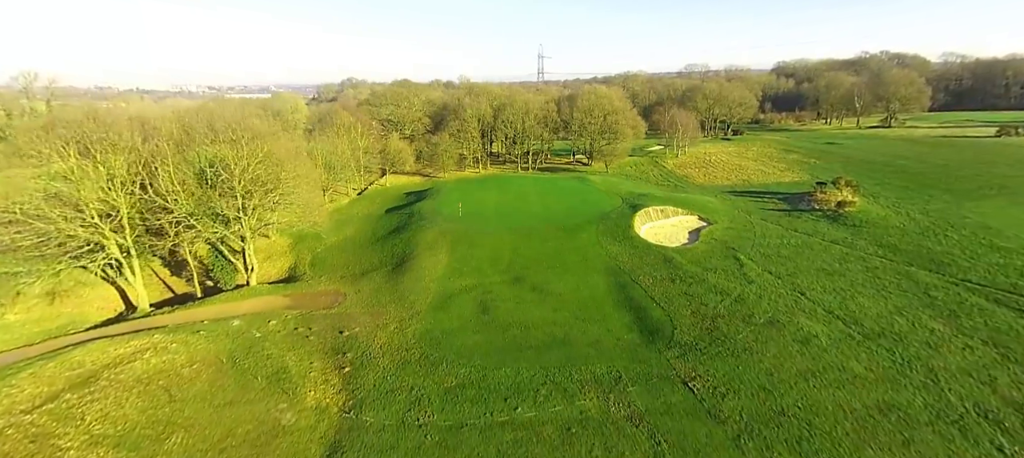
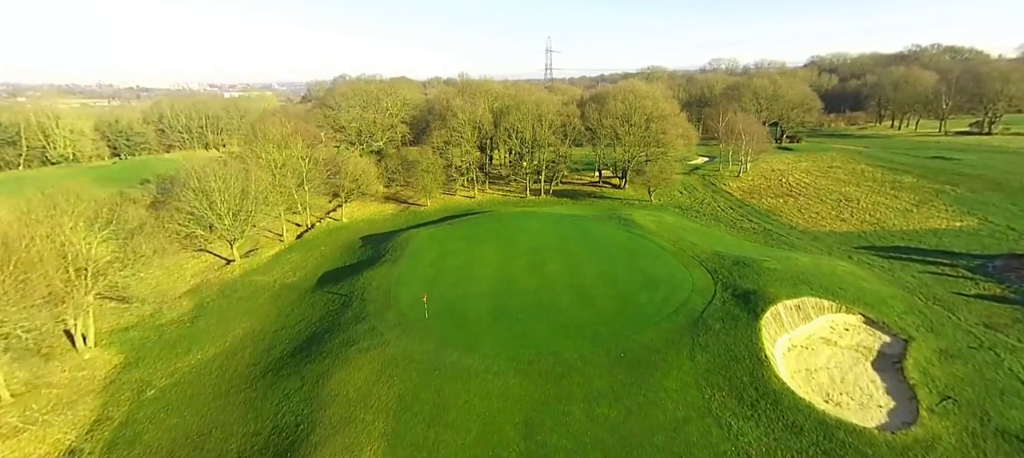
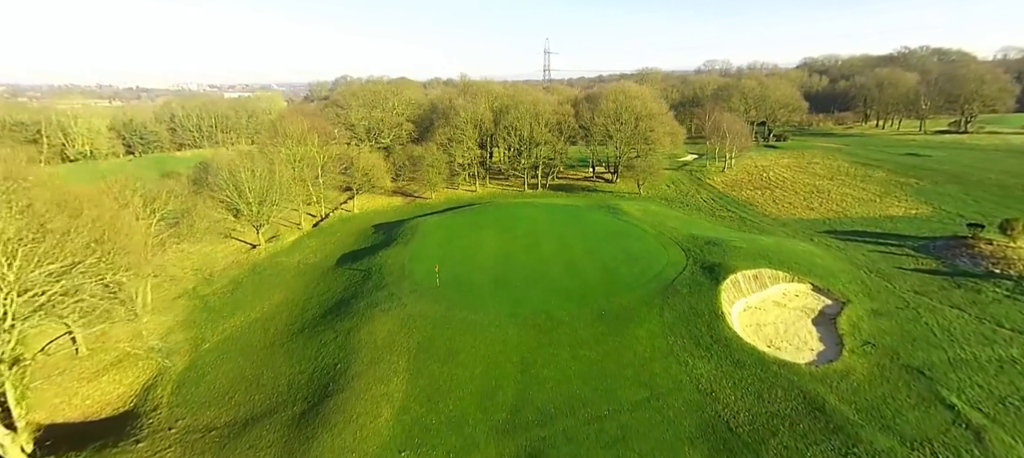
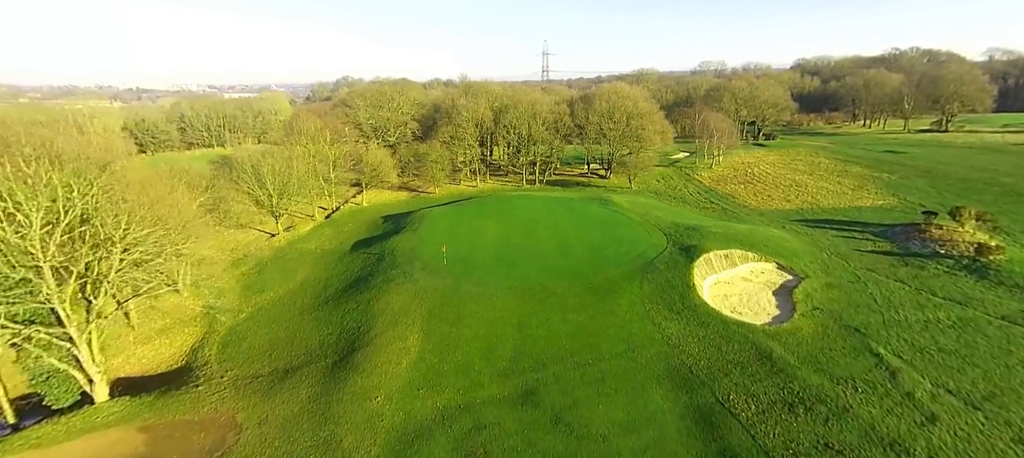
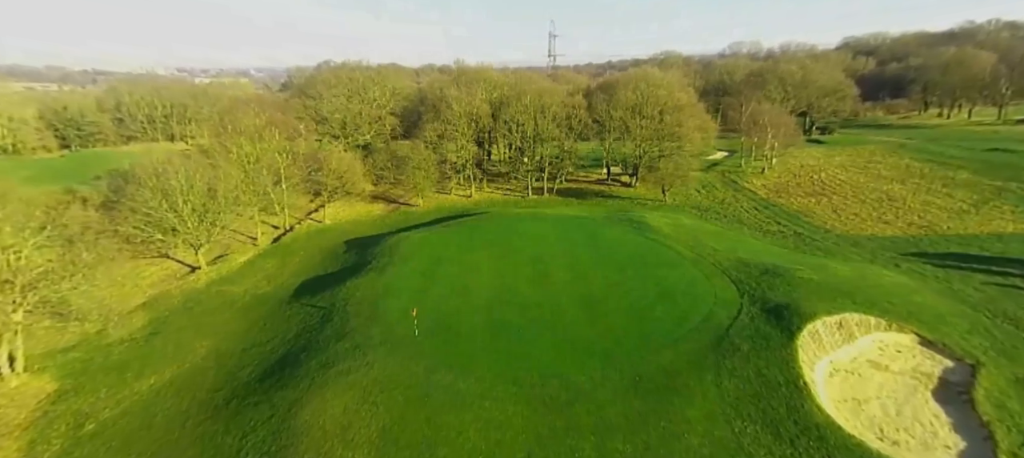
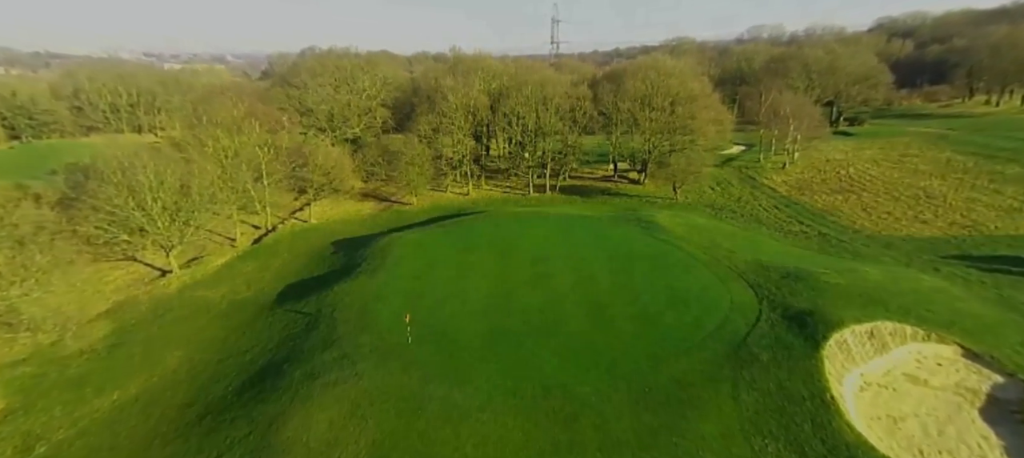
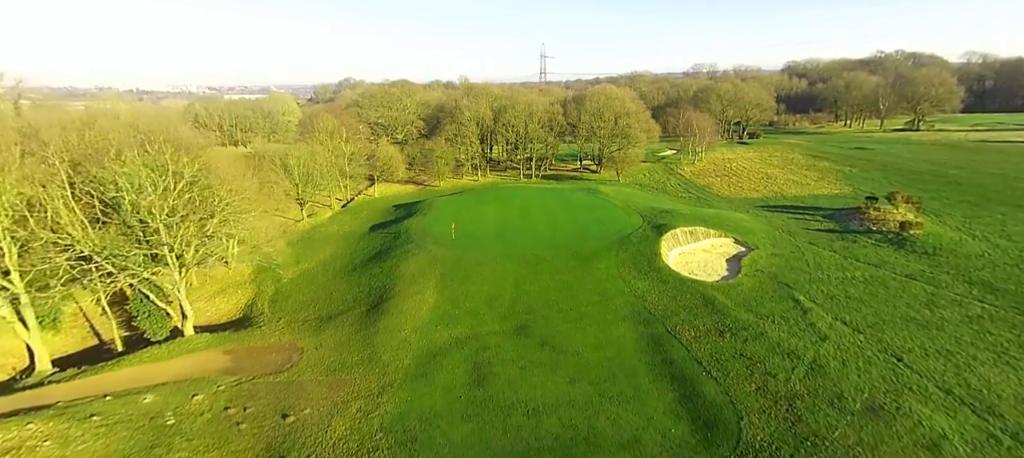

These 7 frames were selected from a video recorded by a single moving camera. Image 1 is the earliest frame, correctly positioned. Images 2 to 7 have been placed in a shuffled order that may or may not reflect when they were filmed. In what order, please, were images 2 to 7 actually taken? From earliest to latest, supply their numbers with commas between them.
7, 4, 3, 2, 5, 6
